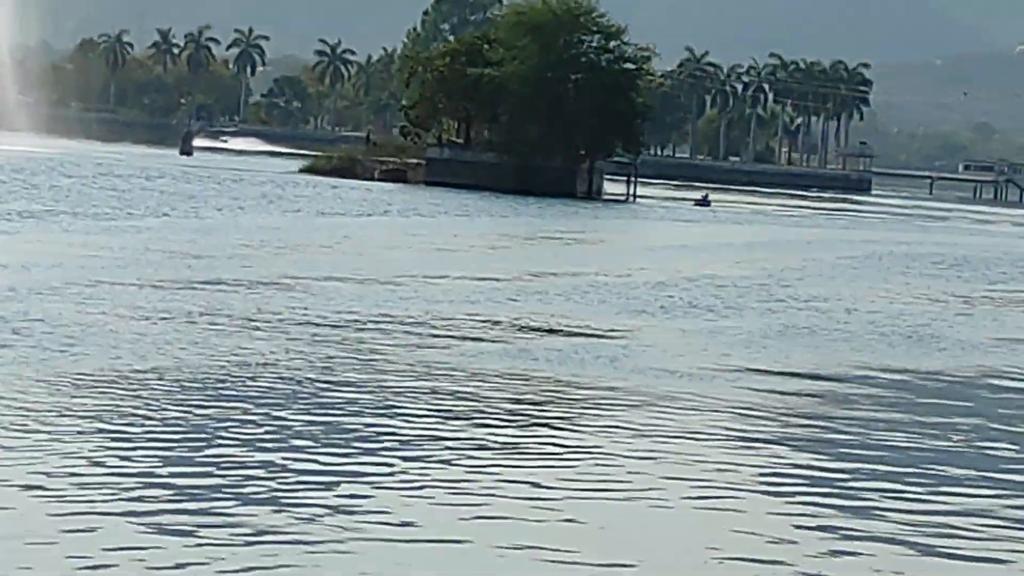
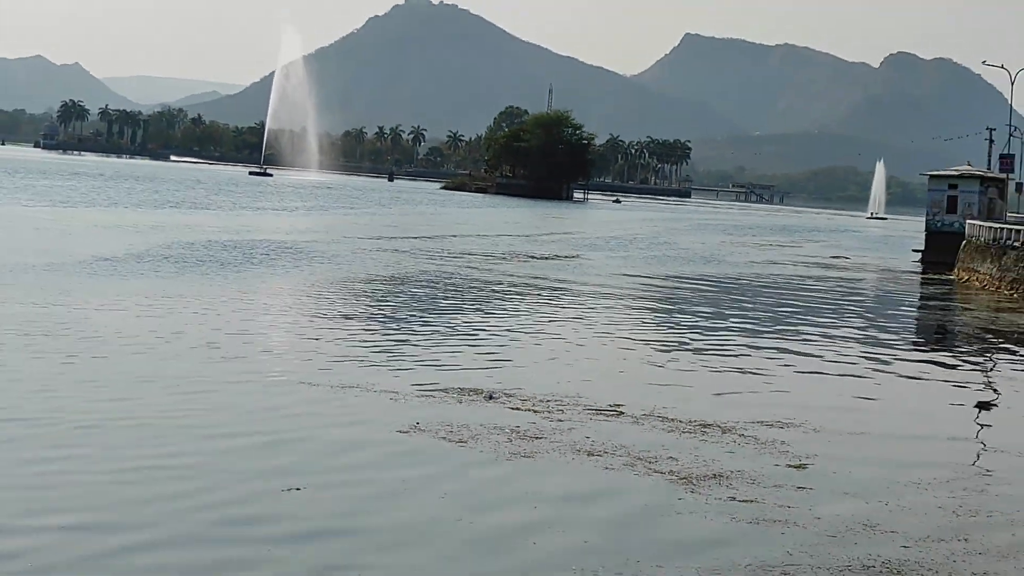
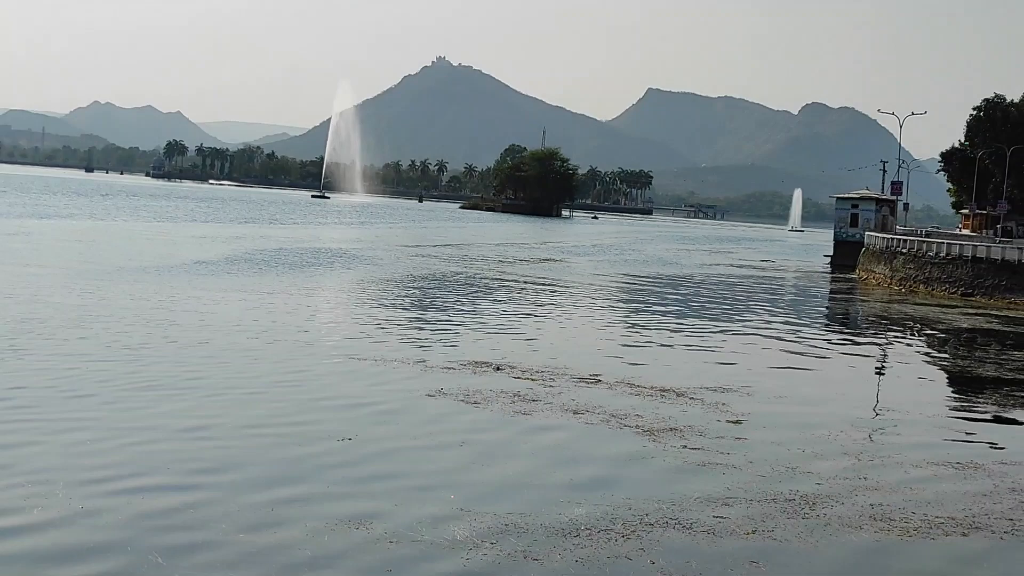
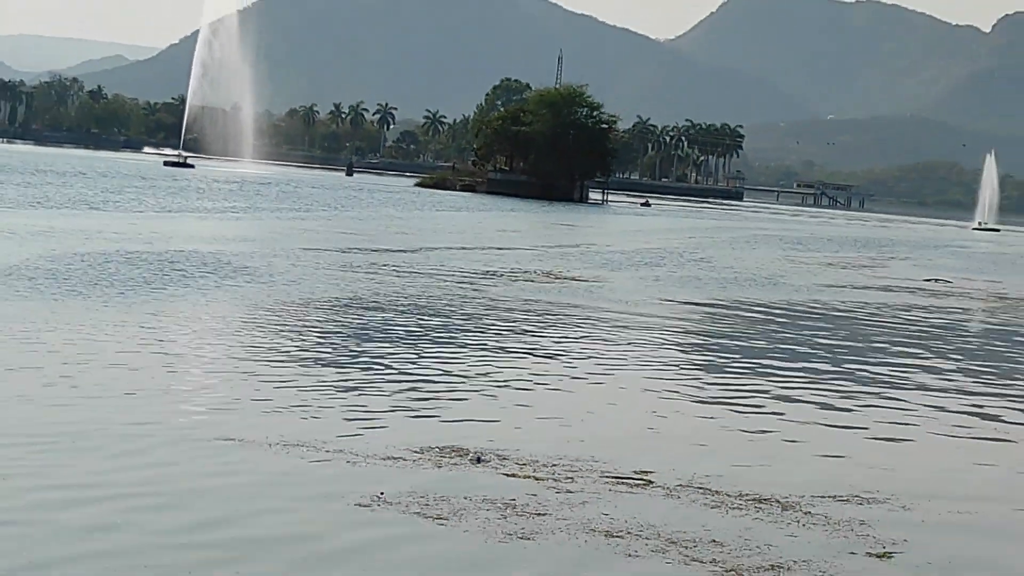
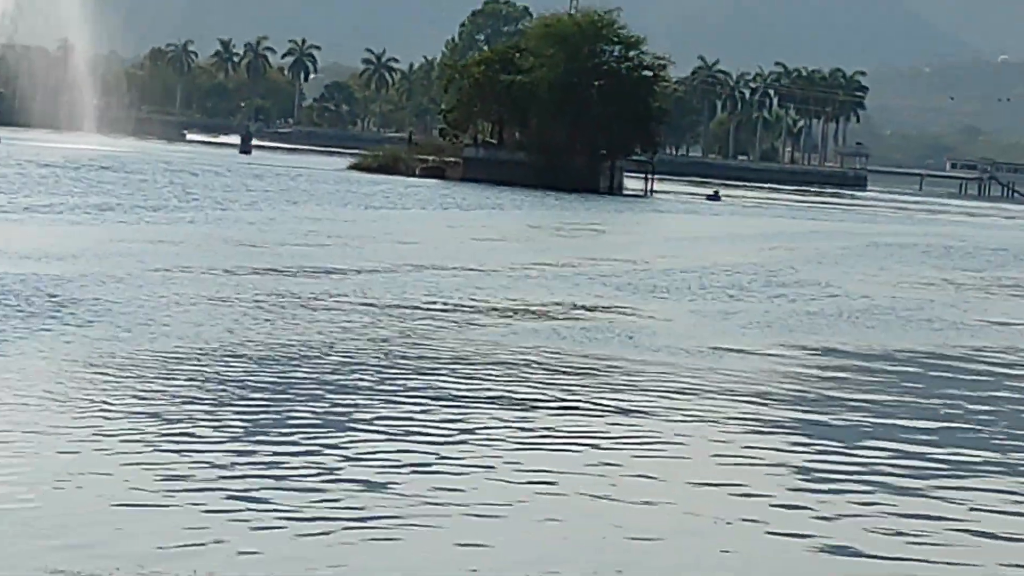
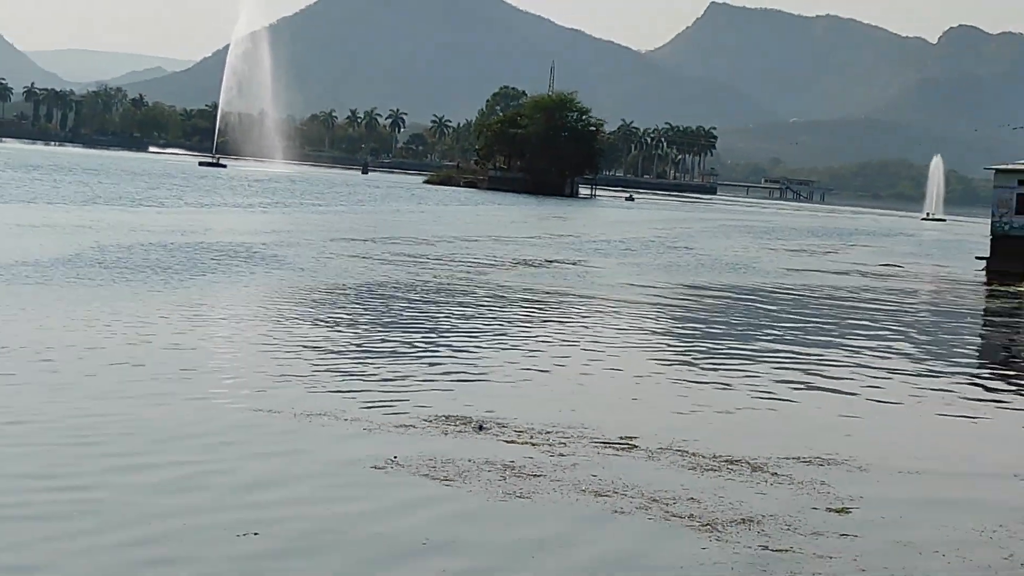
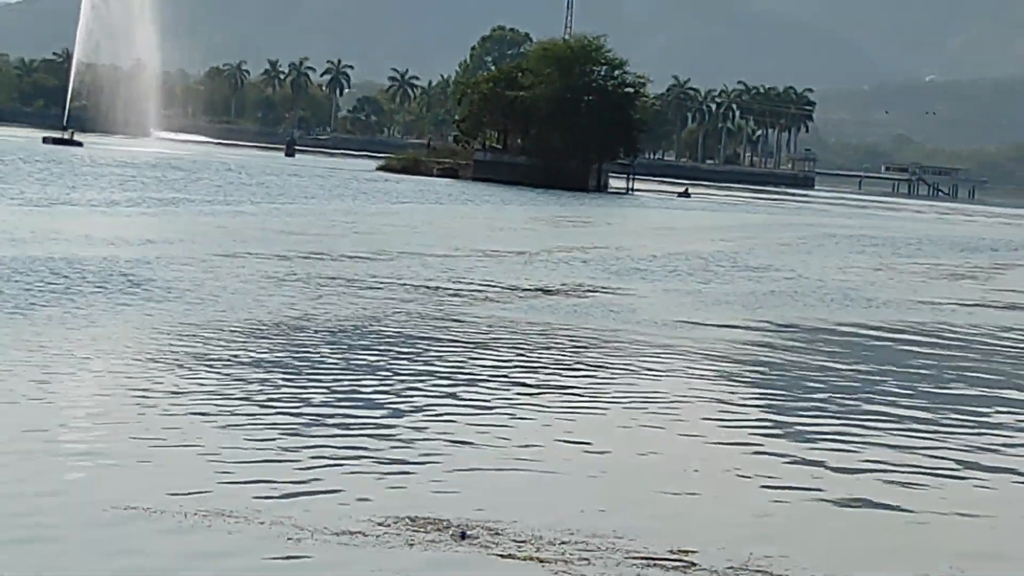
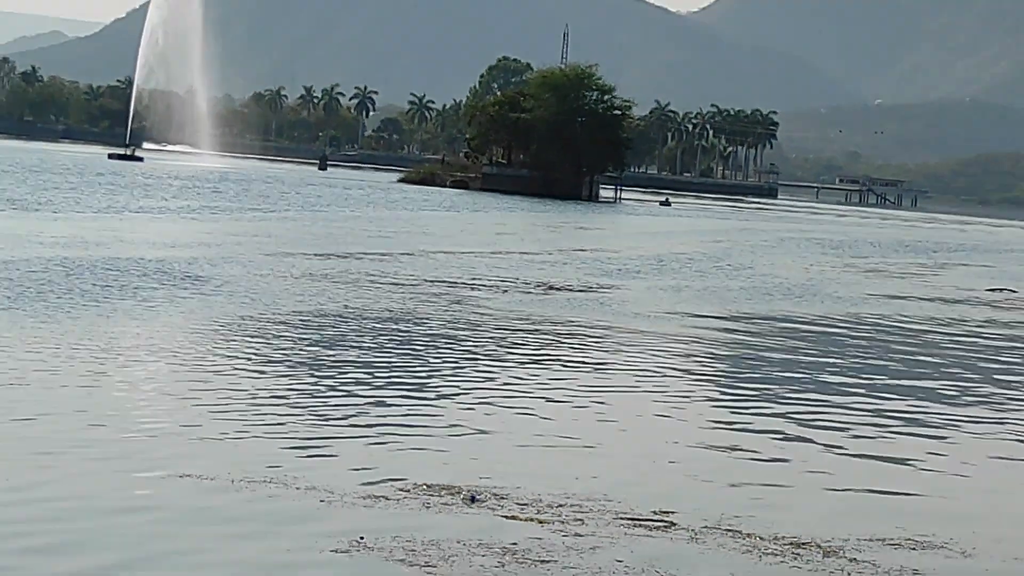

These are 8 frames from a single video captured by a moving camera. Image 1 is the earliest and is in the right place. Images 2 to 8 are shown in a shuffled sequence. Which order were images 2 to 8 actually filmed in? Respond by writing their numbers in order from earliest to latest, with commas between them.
5, 7, 8, 4, 6, 2, 3
